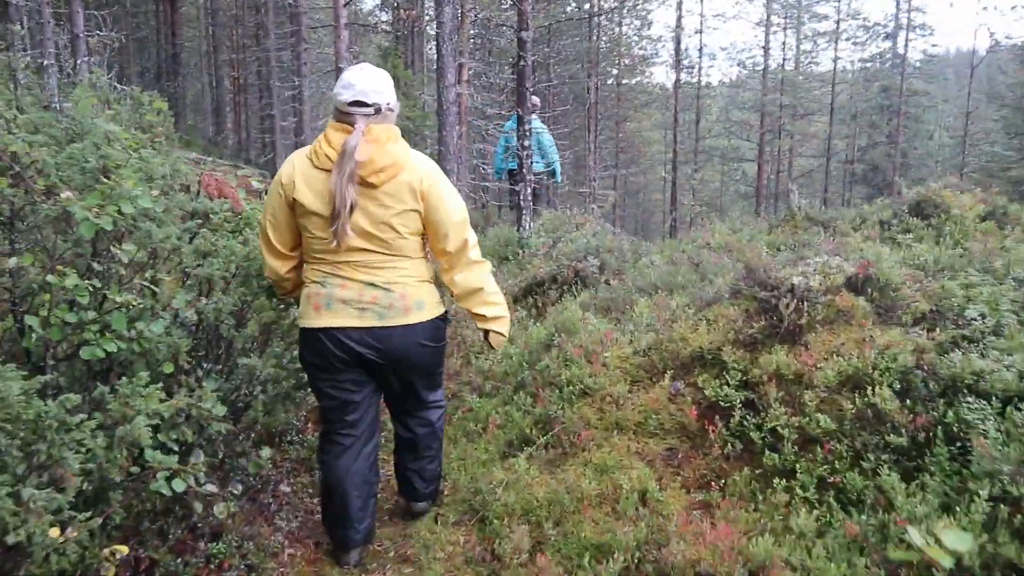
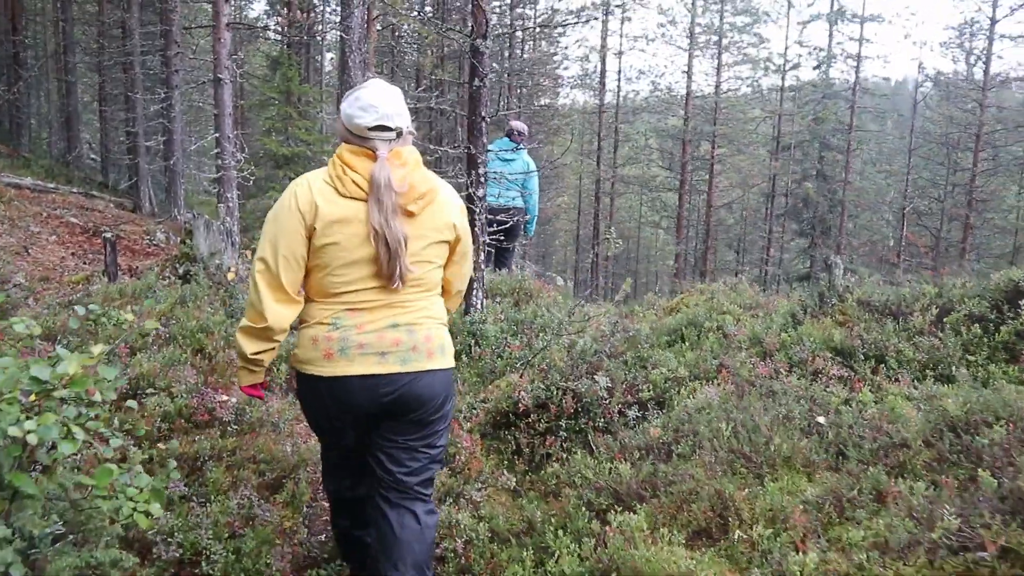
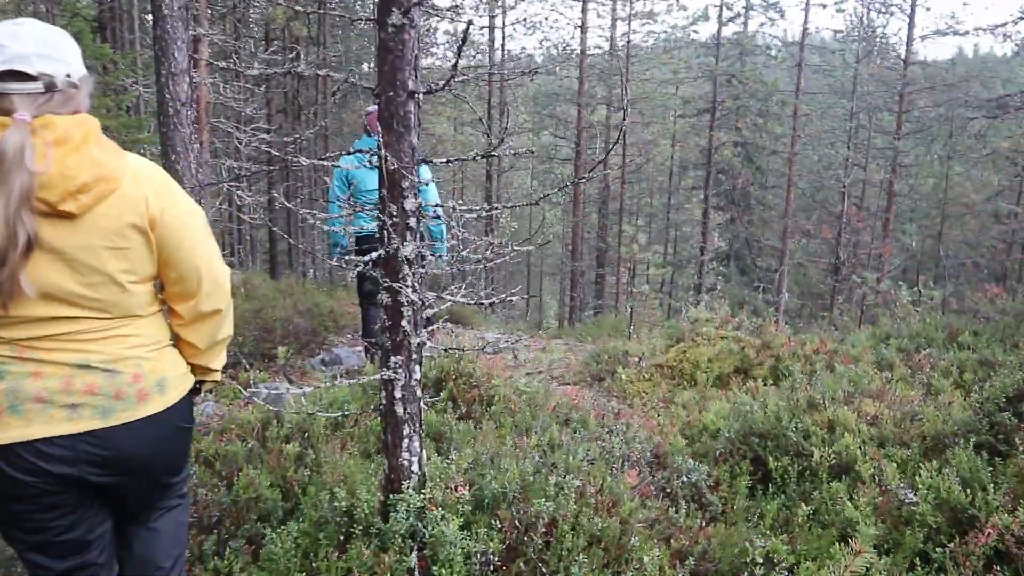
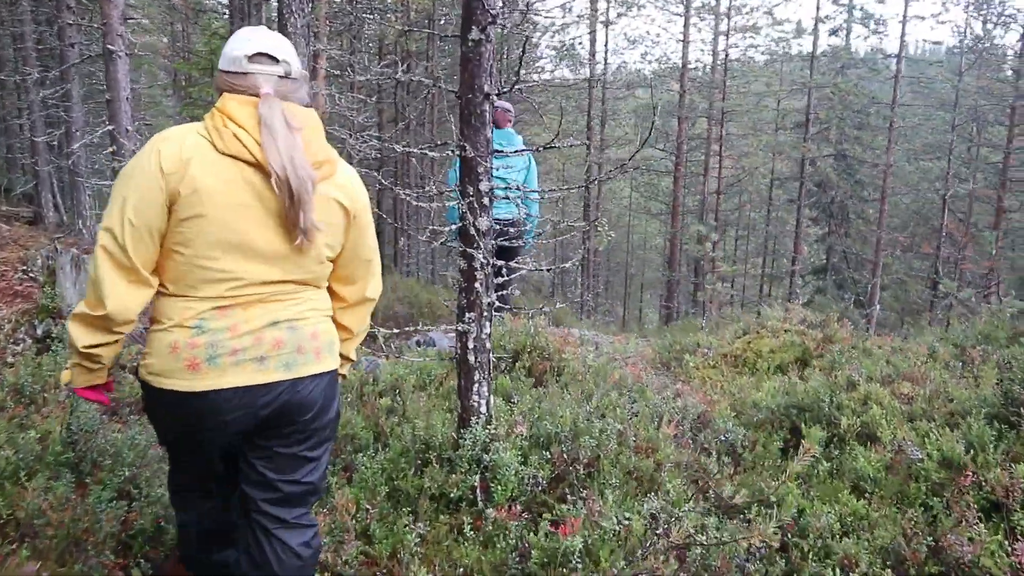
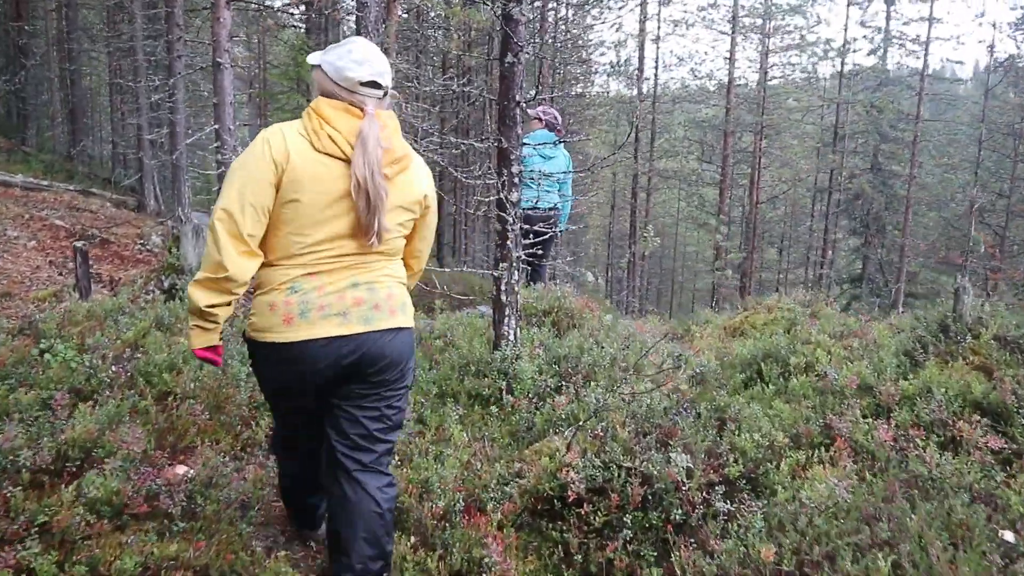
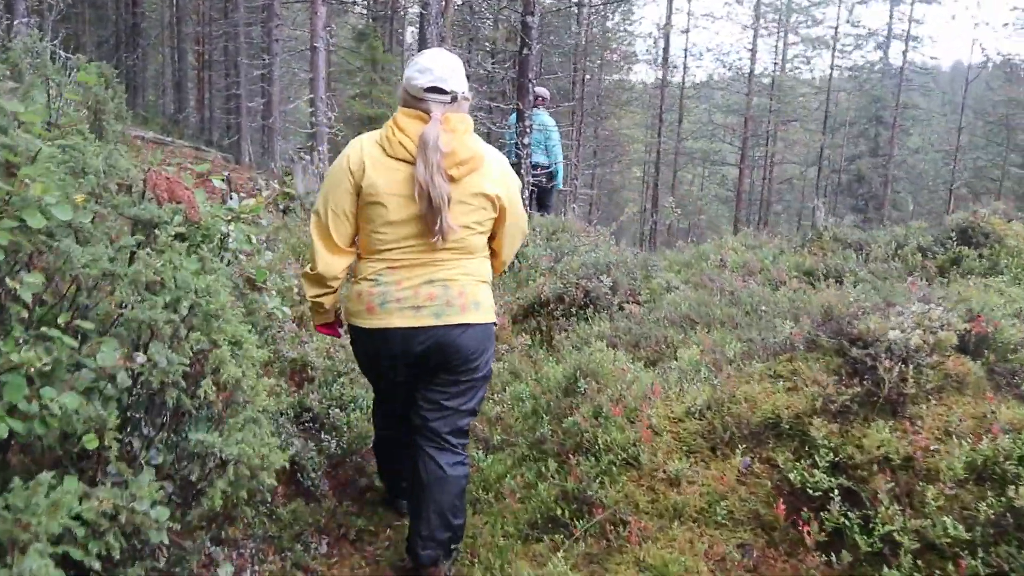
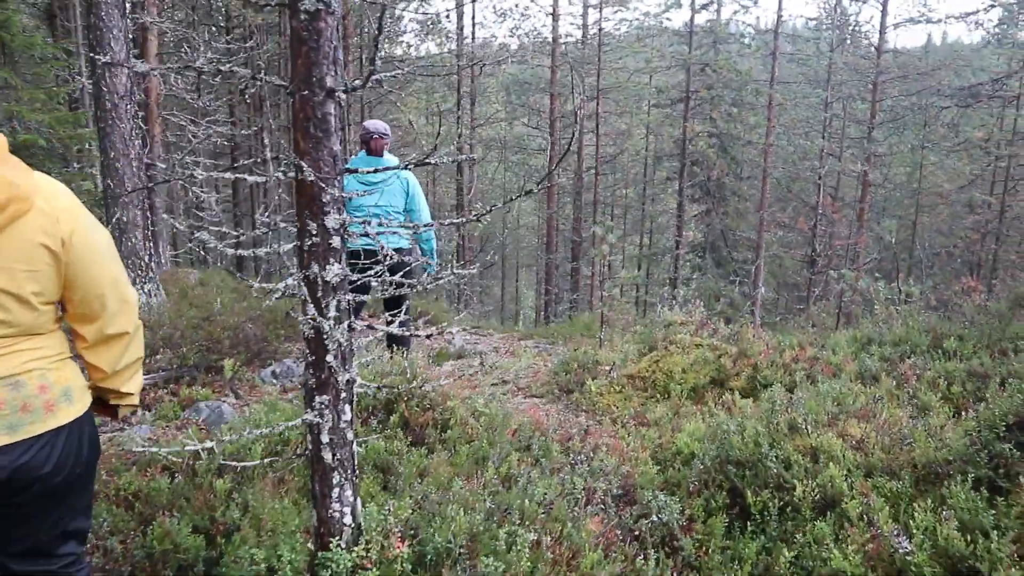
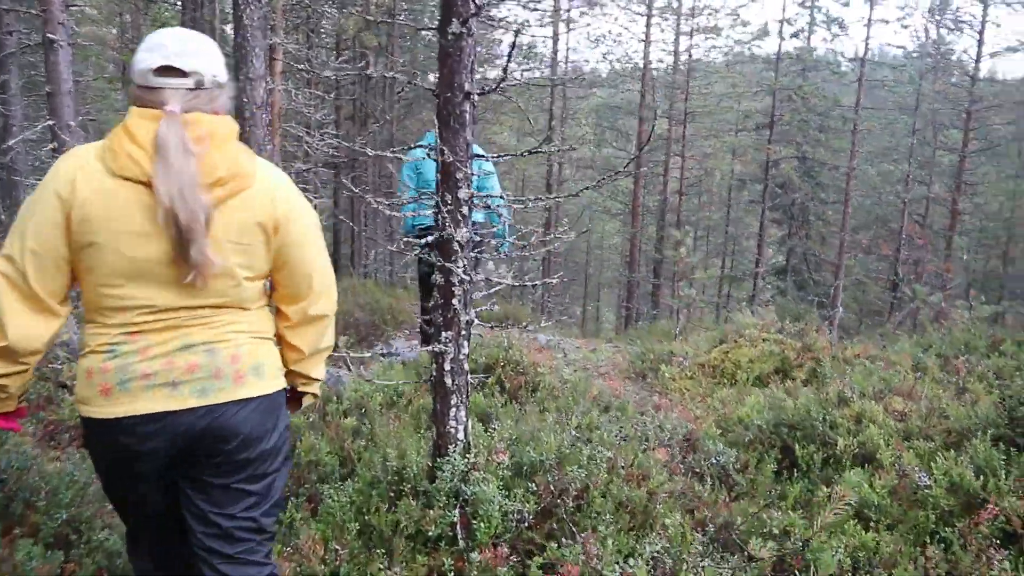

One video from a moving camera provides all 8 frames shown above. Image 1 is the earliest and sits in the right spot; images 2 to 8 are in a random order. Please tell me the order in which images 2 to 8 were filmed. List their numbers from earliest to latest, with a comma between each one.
6, 2, 5, 4, 8, 3, 7
